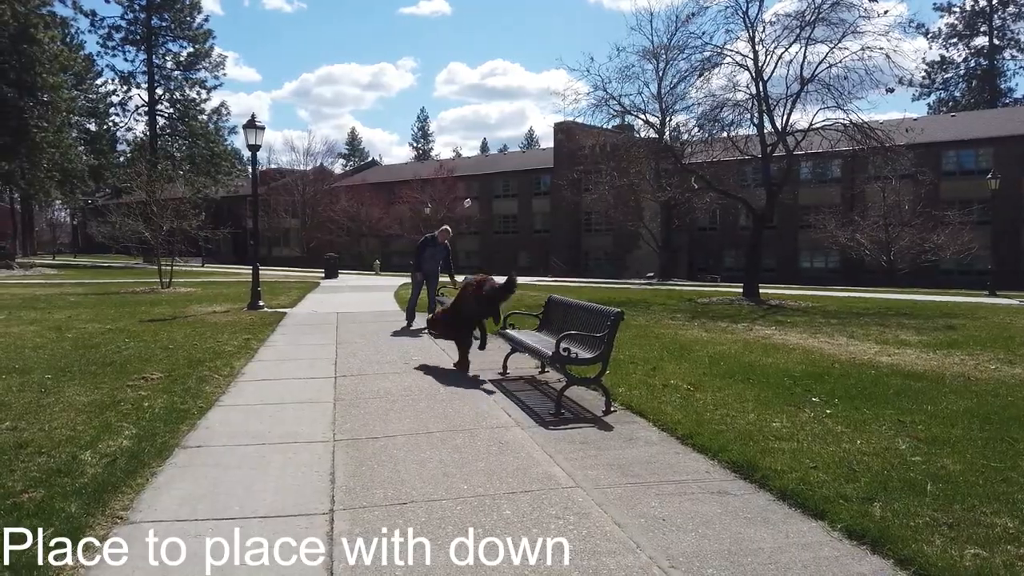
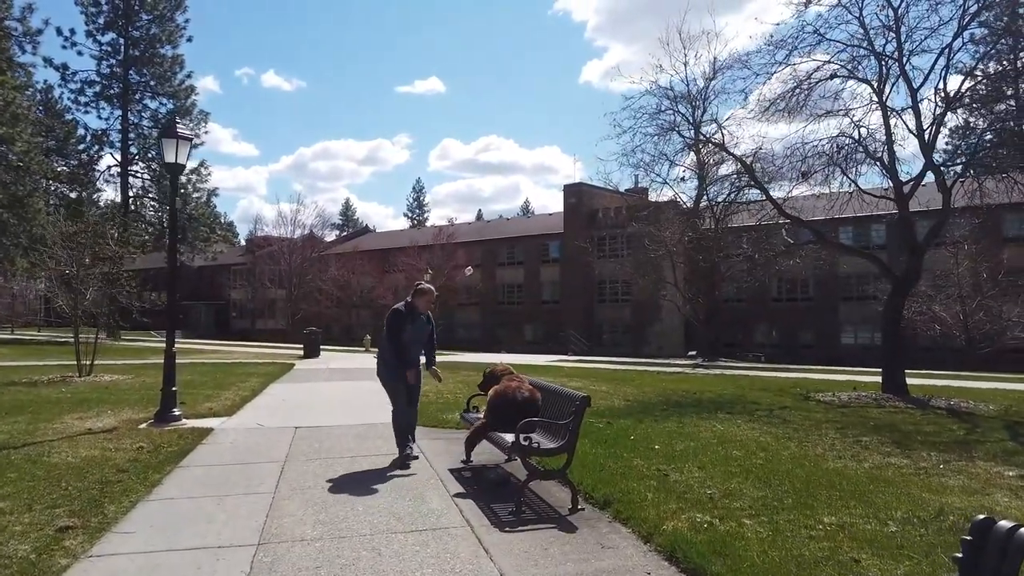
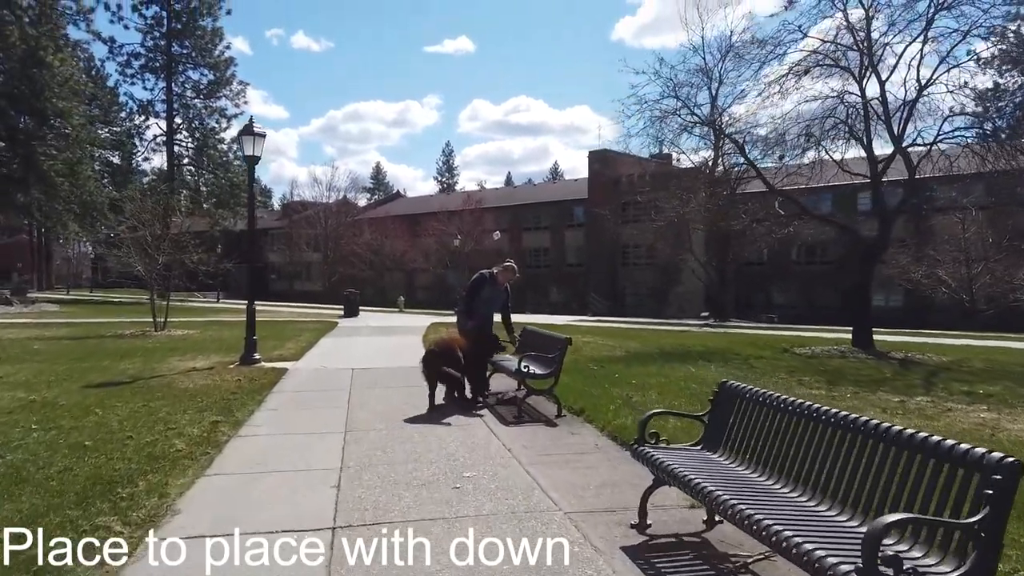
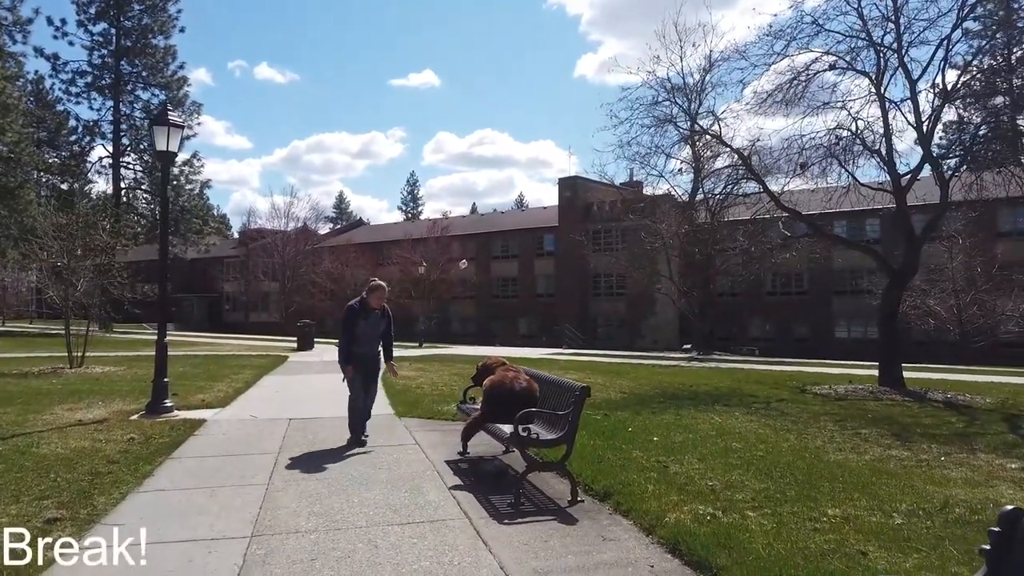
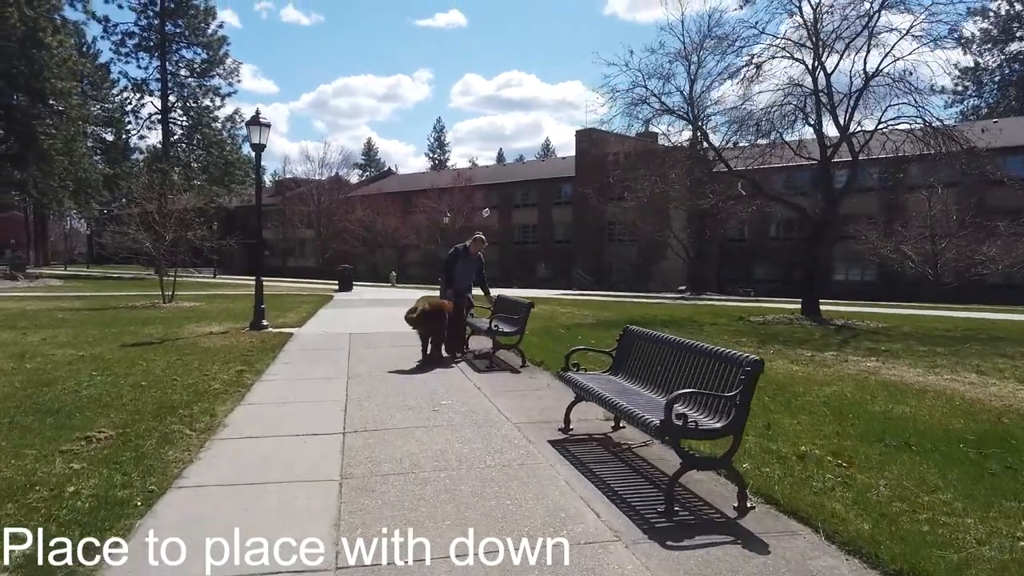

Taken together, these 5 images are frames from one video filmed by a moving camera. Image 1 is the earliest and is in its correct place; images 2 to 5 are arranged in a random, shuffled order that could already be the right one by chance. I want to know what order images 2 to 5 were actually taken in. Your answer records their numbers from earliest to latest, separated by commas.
5, 3, 2, 4
